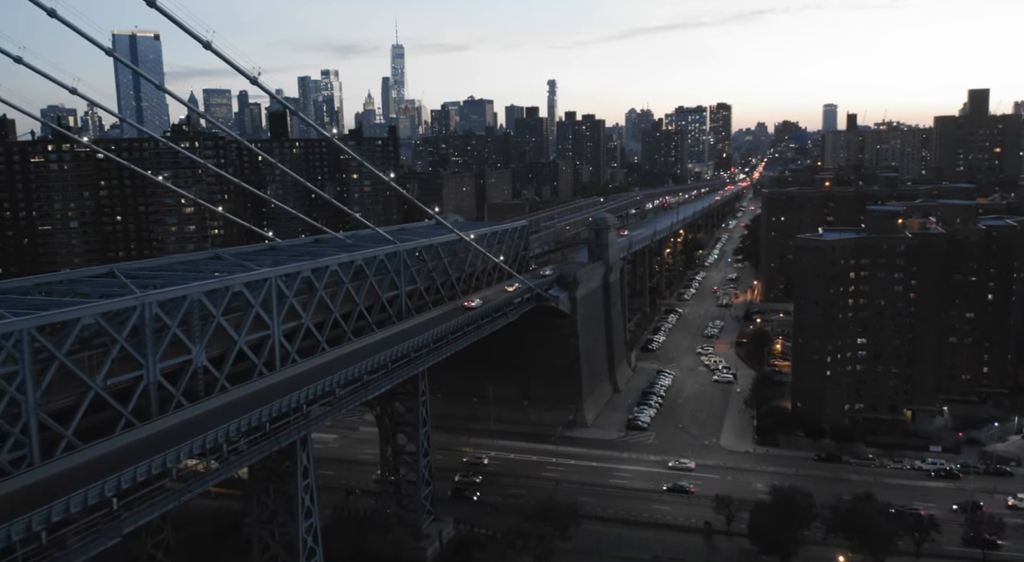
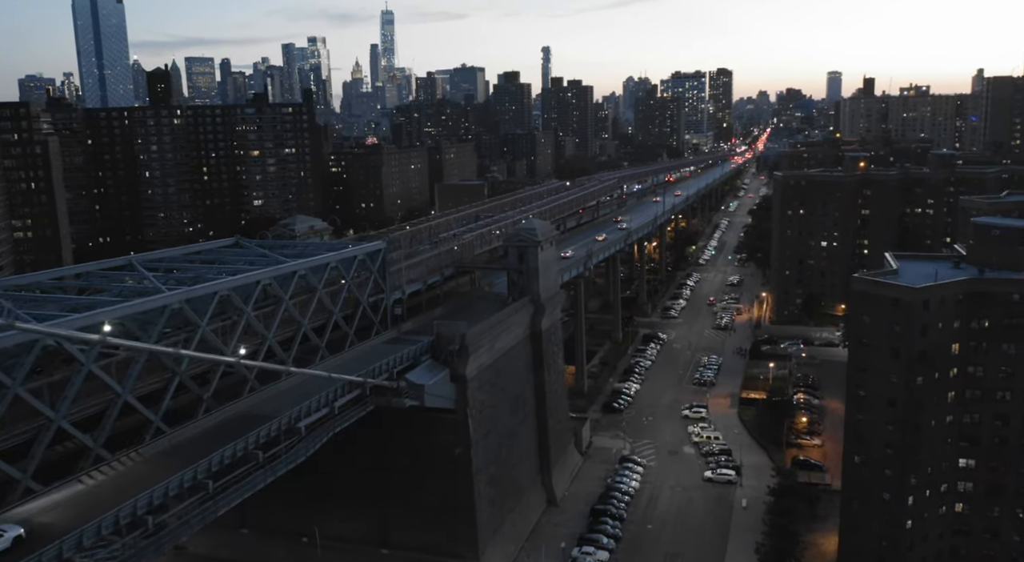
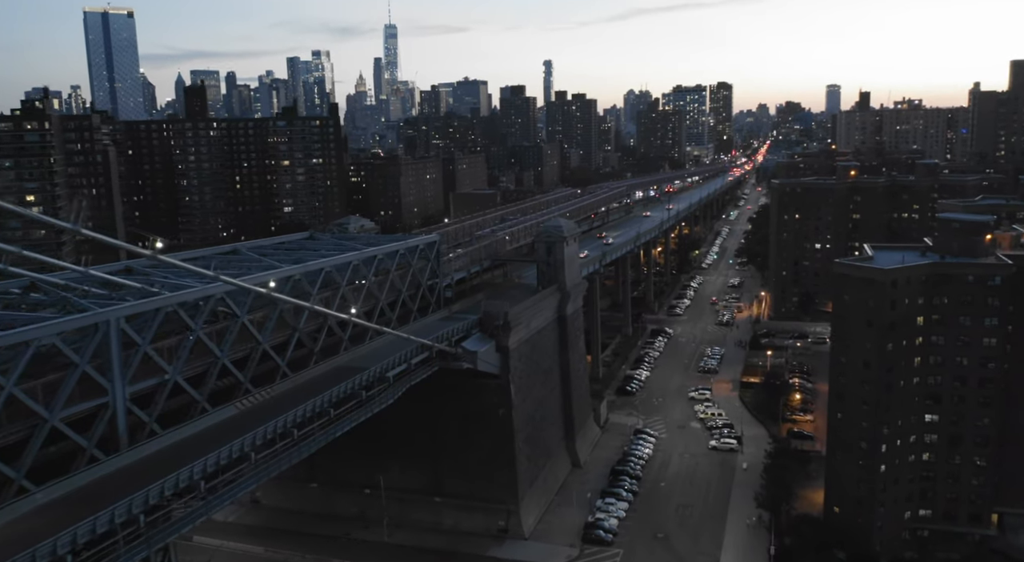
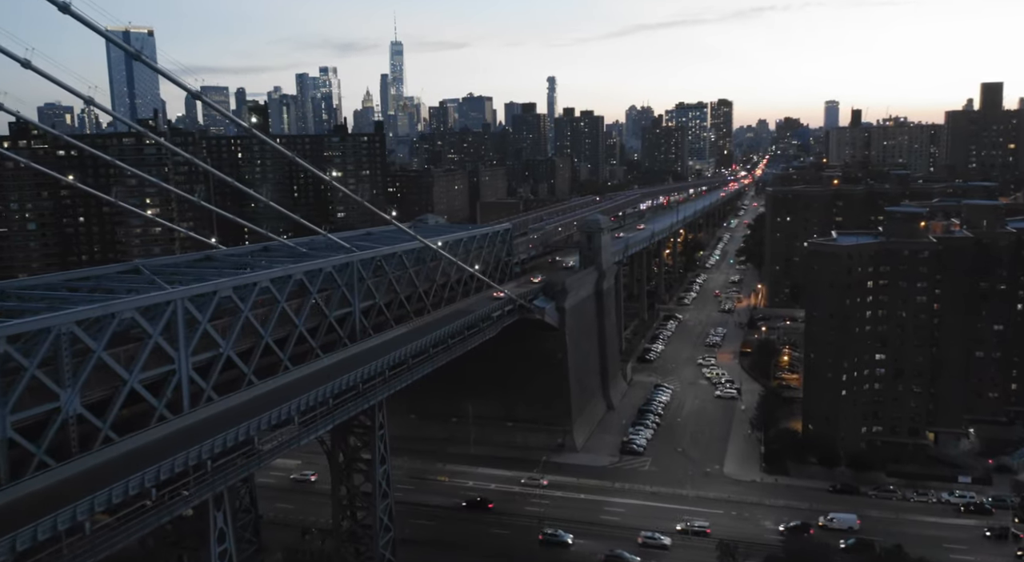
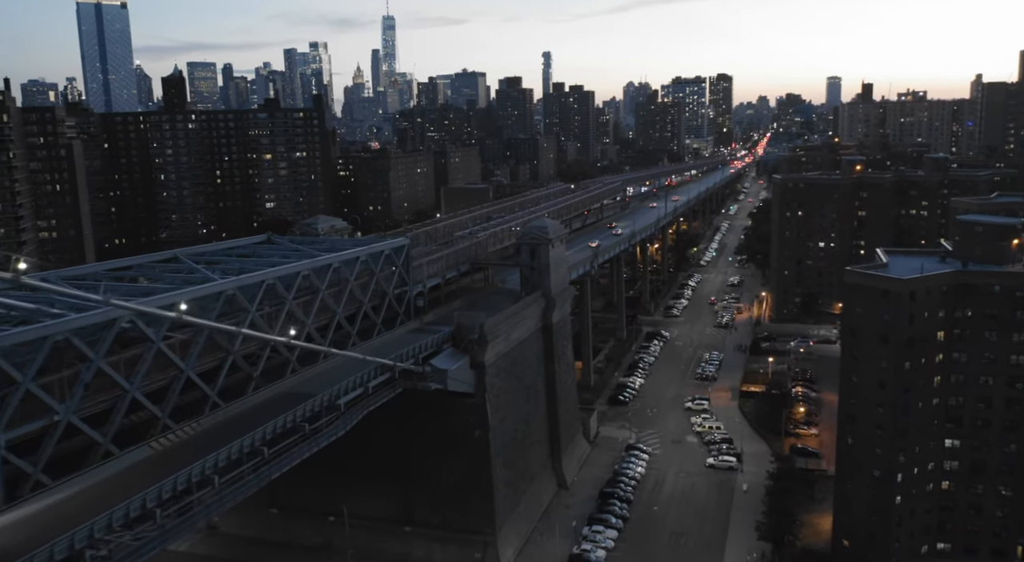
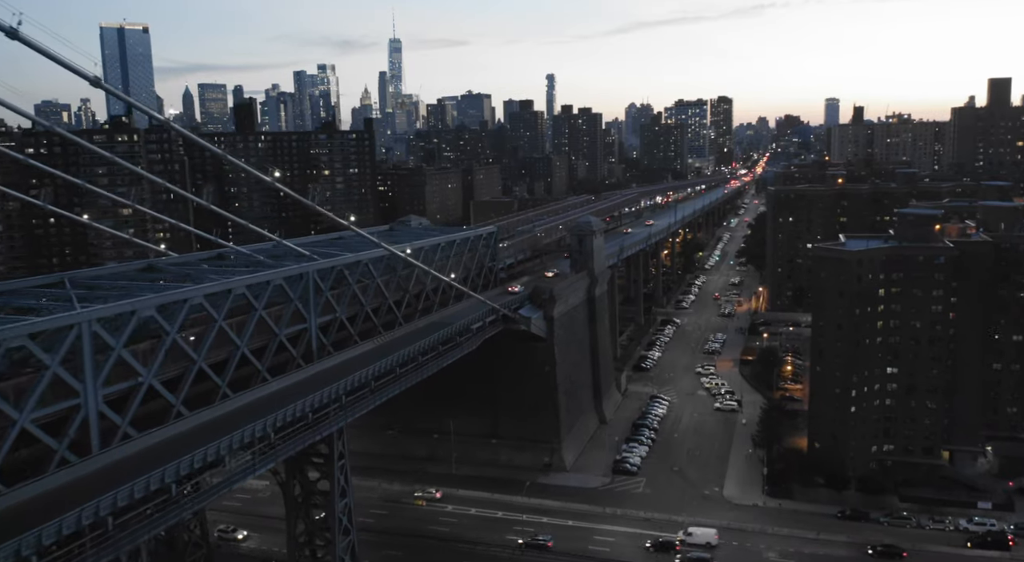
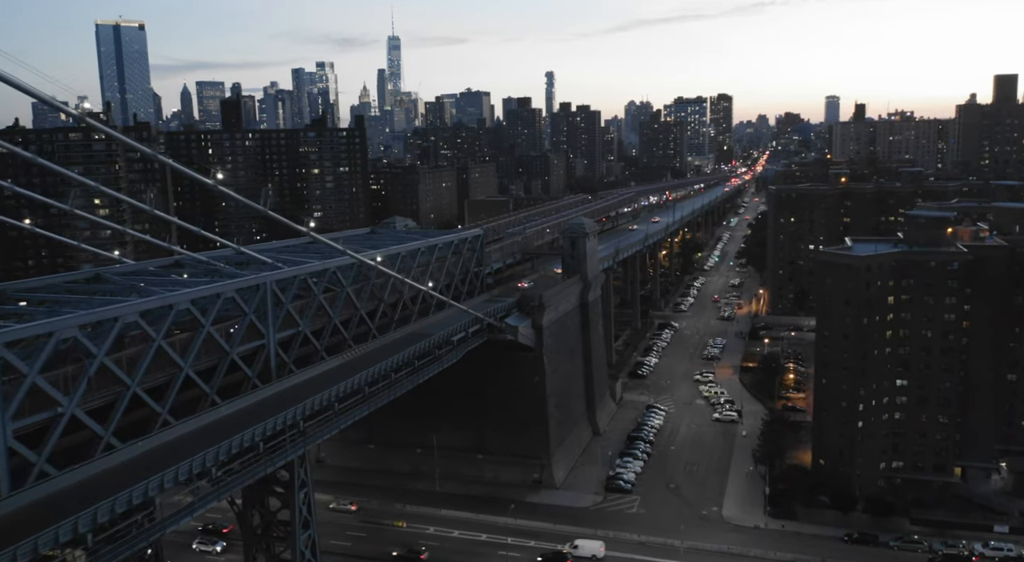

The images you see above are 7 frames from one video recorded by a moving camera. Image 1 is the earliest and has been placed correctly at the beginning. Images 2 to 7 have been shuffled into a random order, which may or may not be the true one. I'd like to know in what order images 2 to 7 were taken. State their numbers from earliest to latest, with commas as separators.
4, 6, 7, 3, 5, 2
